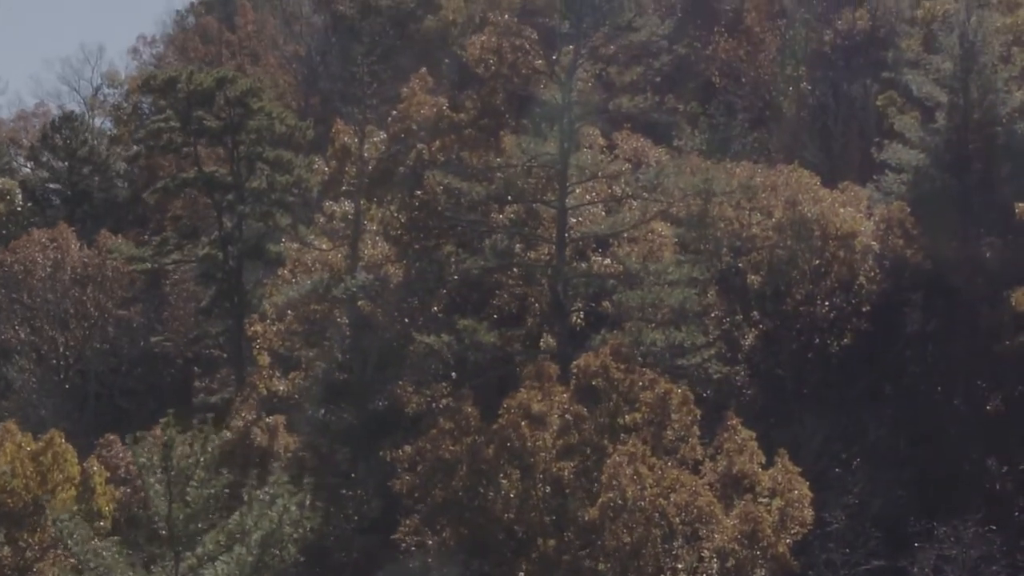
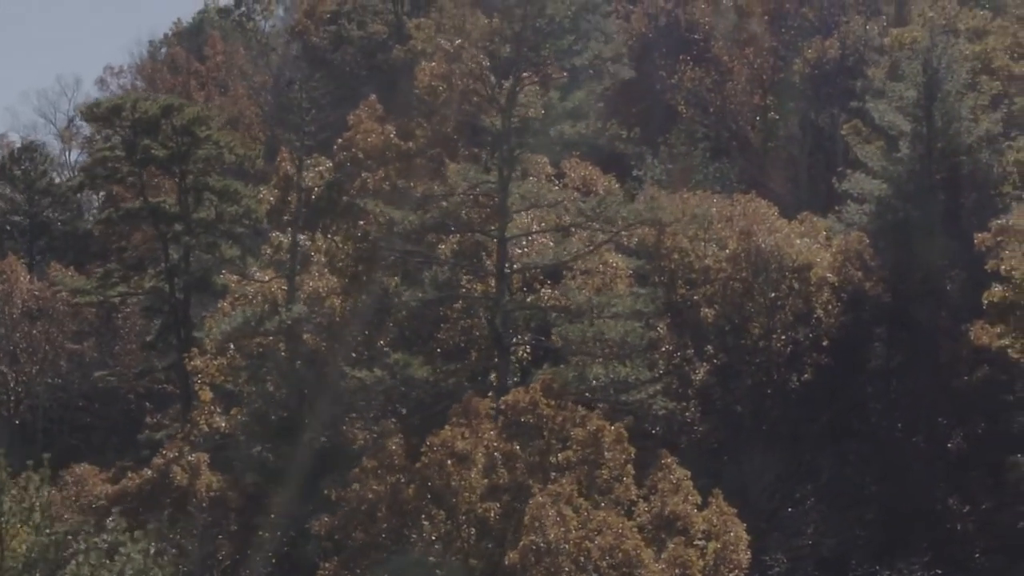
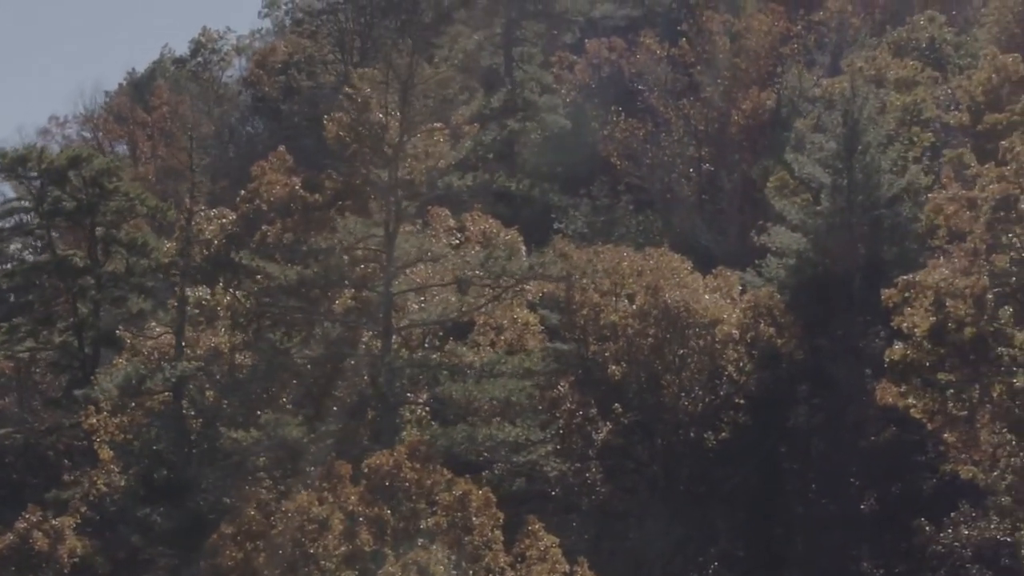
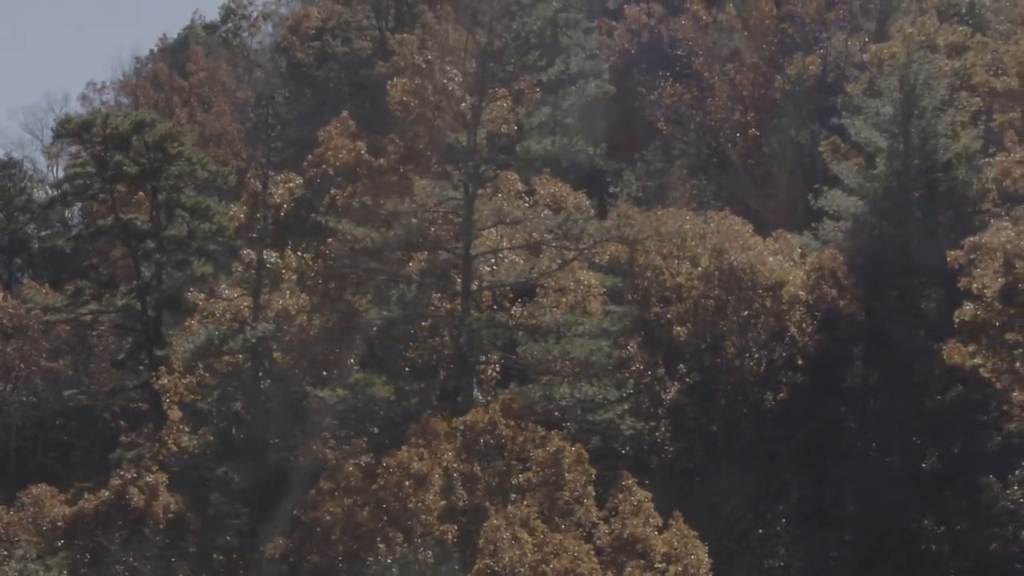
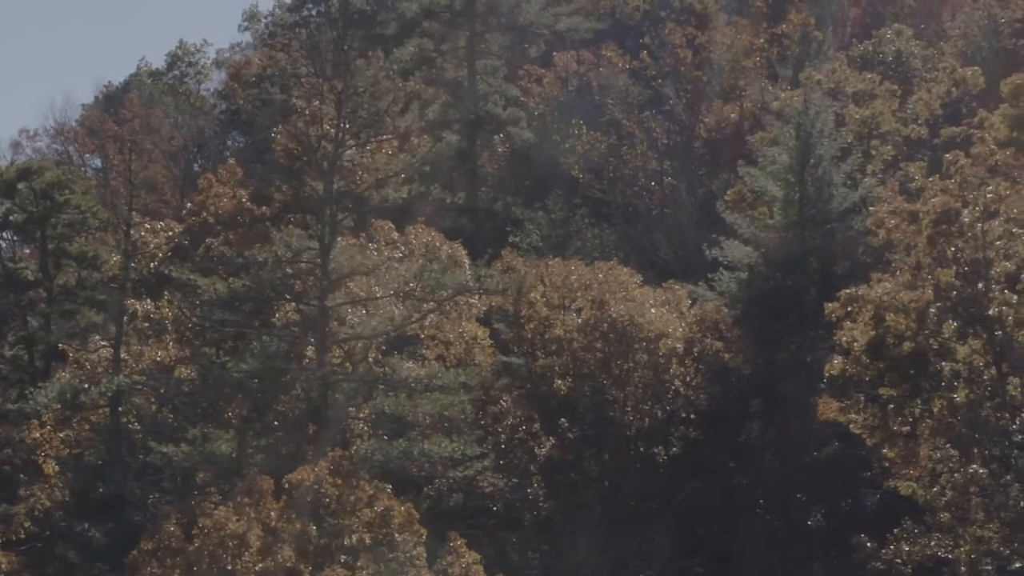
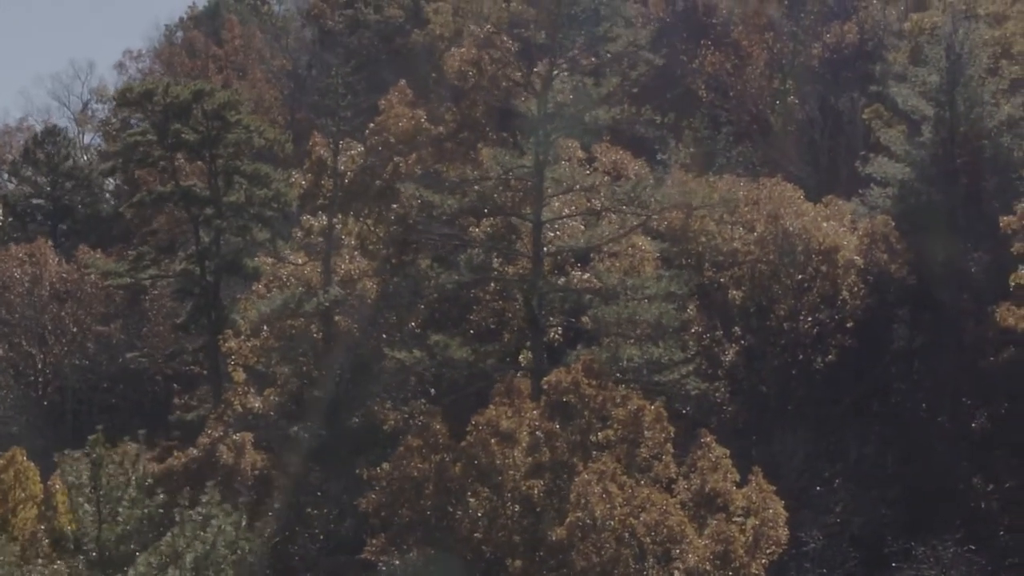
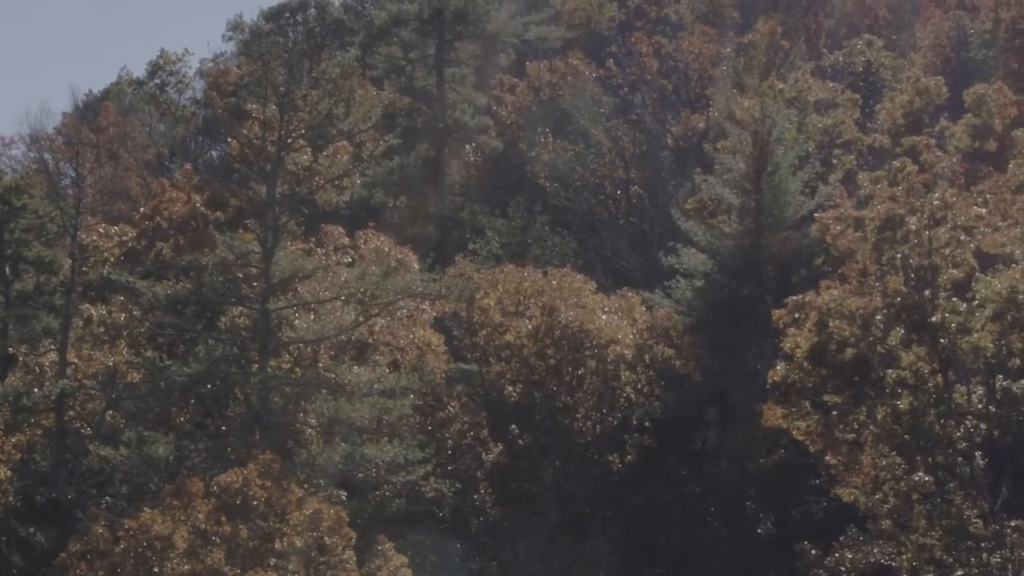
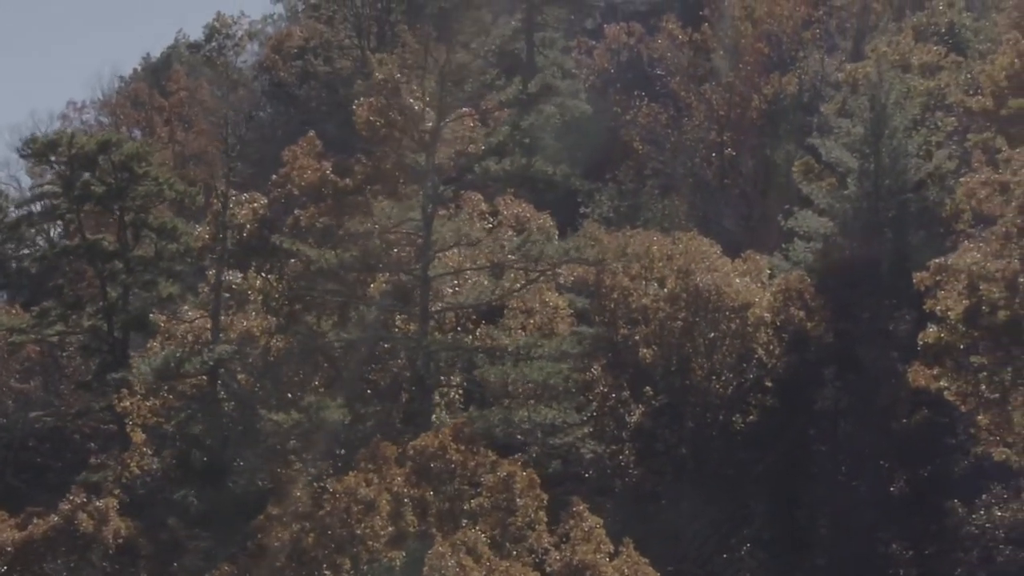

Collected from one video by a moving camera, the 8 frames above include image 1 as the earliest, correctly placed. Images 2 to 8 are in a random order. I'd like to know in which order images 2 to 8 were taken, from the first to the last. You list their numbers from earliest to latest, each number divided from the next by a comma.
6, 2, 4, 8, 3, 5, 7
